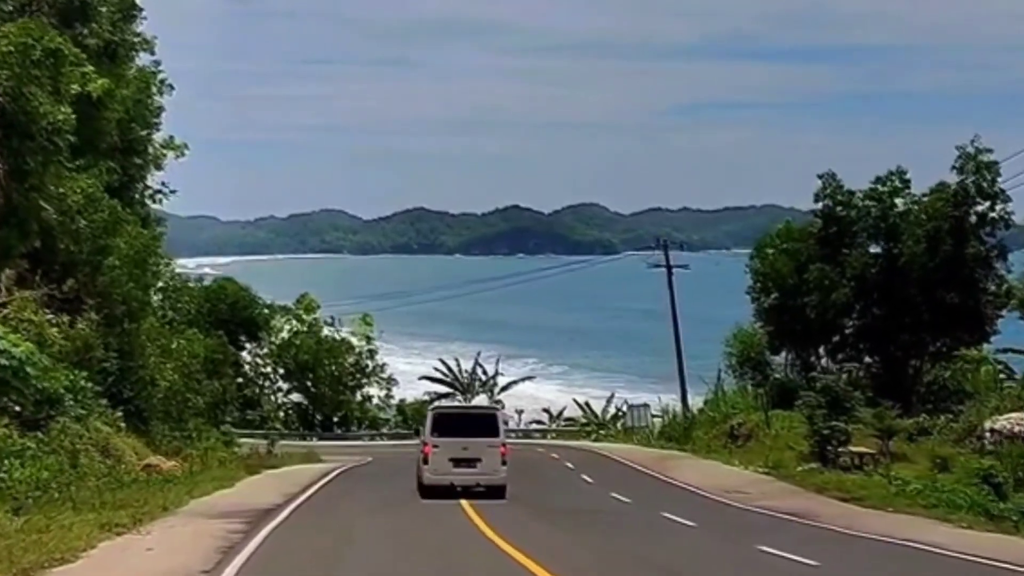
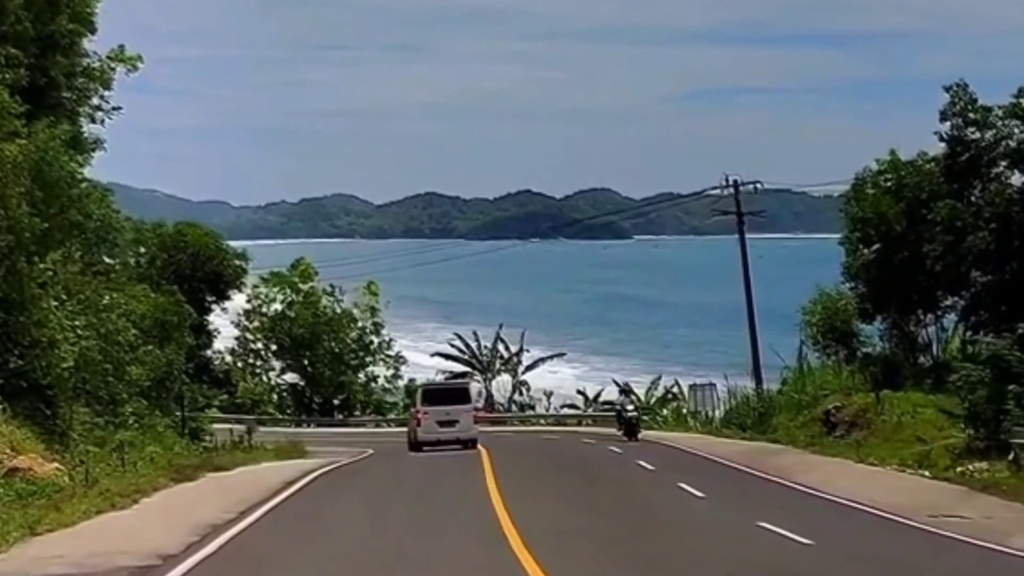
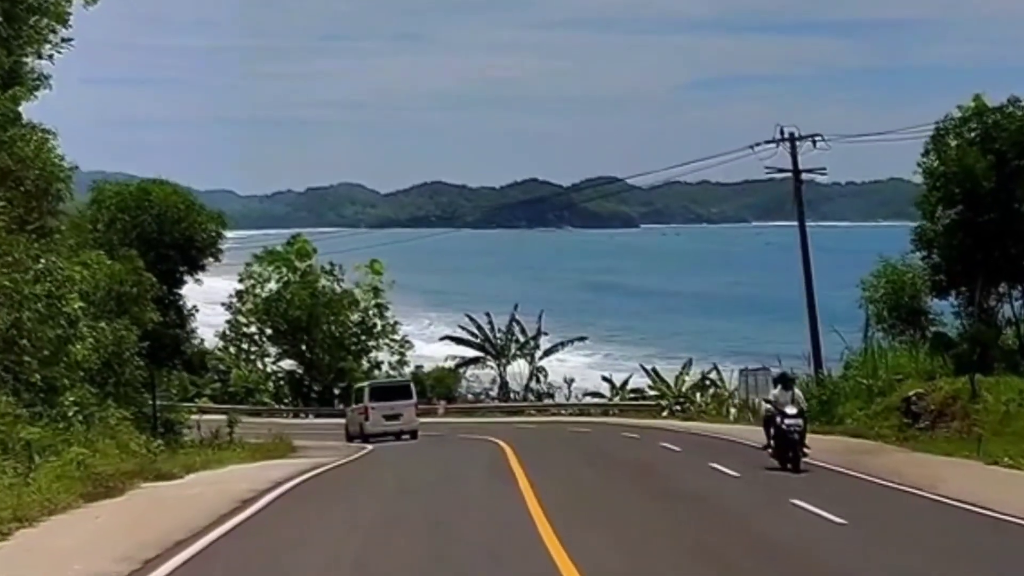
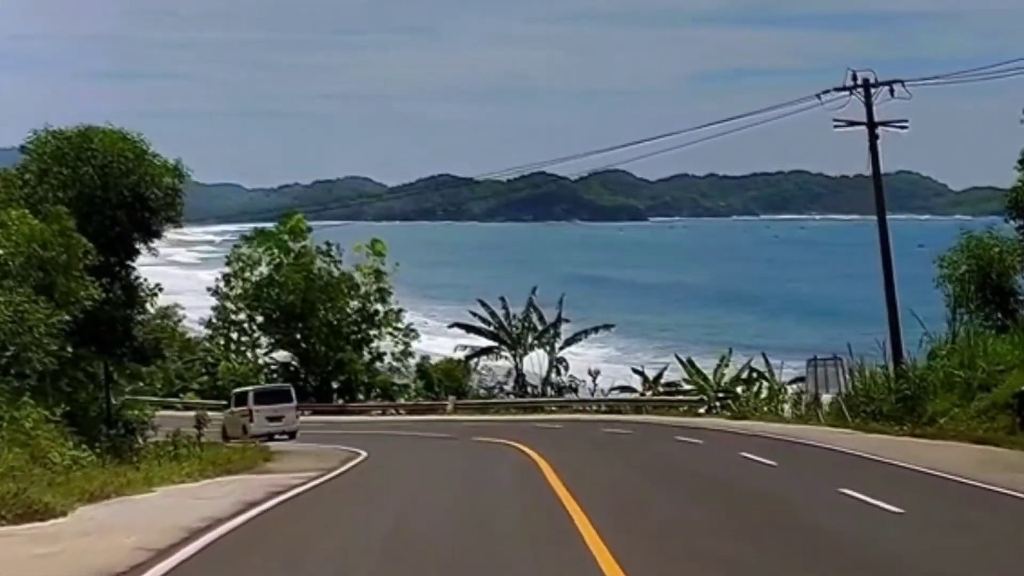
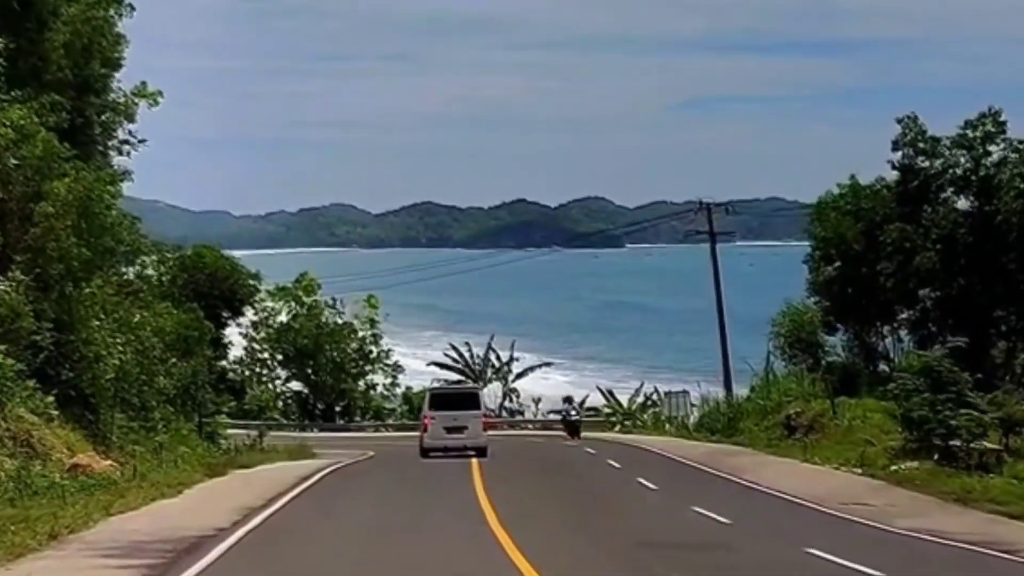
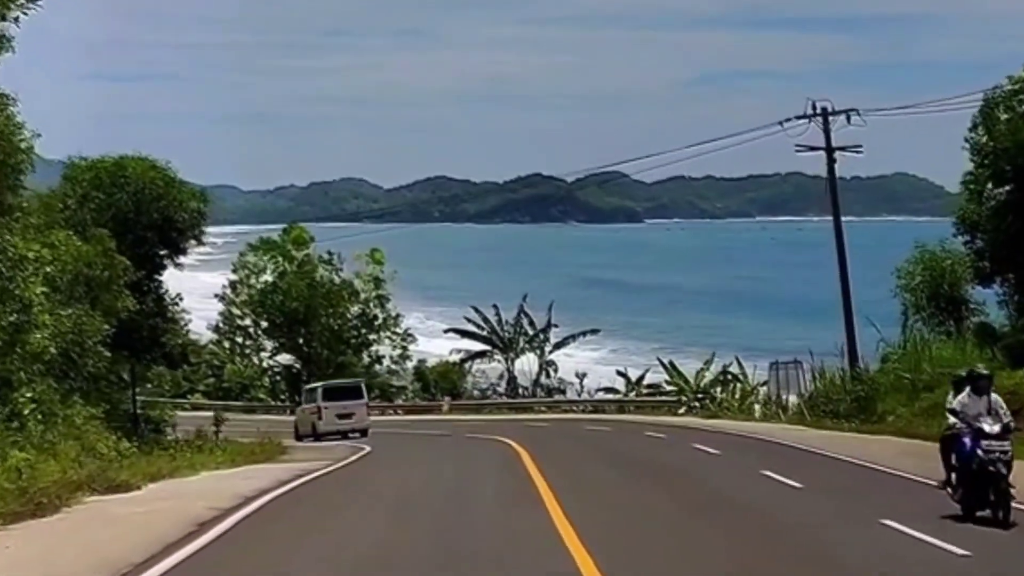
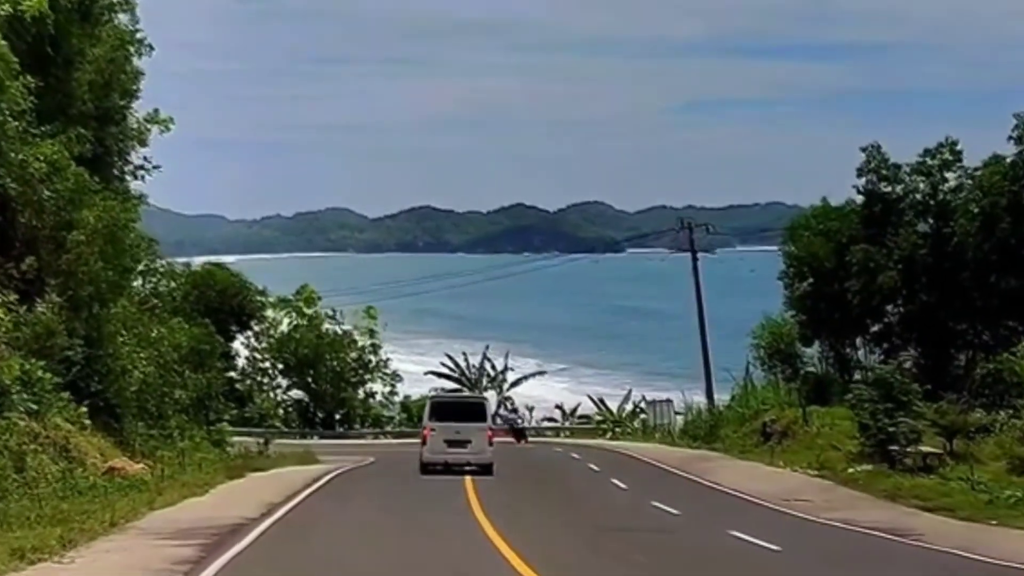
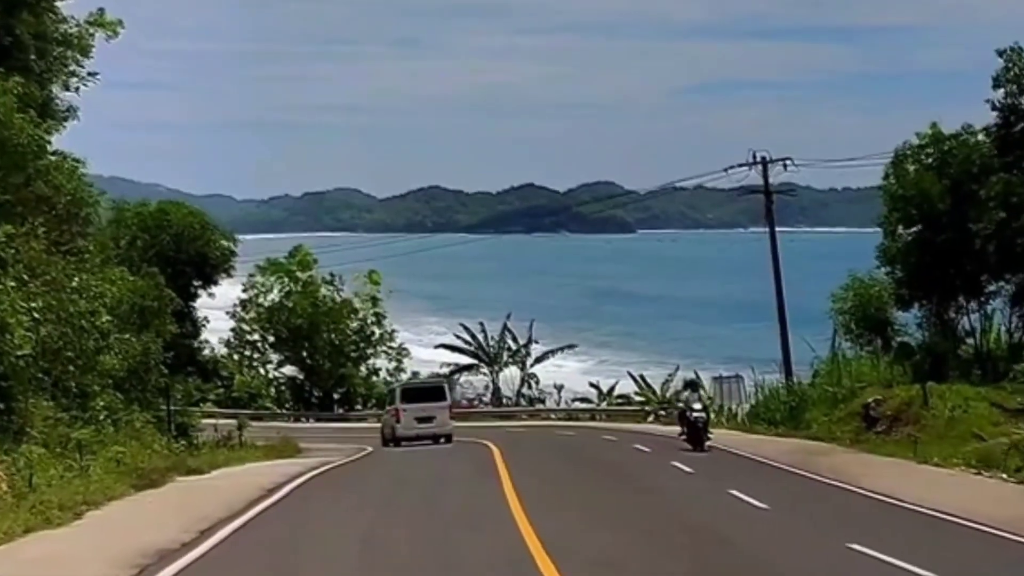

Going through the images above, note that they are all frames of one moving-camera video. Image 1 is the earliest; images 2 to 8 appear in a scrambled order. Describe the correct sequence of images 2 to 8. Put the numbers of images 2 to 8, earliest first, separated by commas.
7, 5, 2, 8, 3, 6, 4
